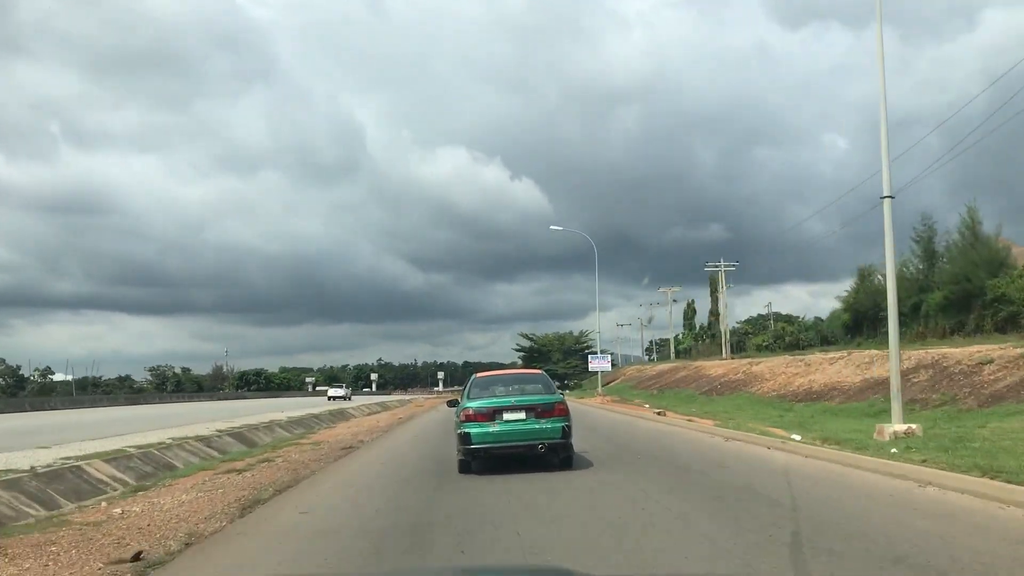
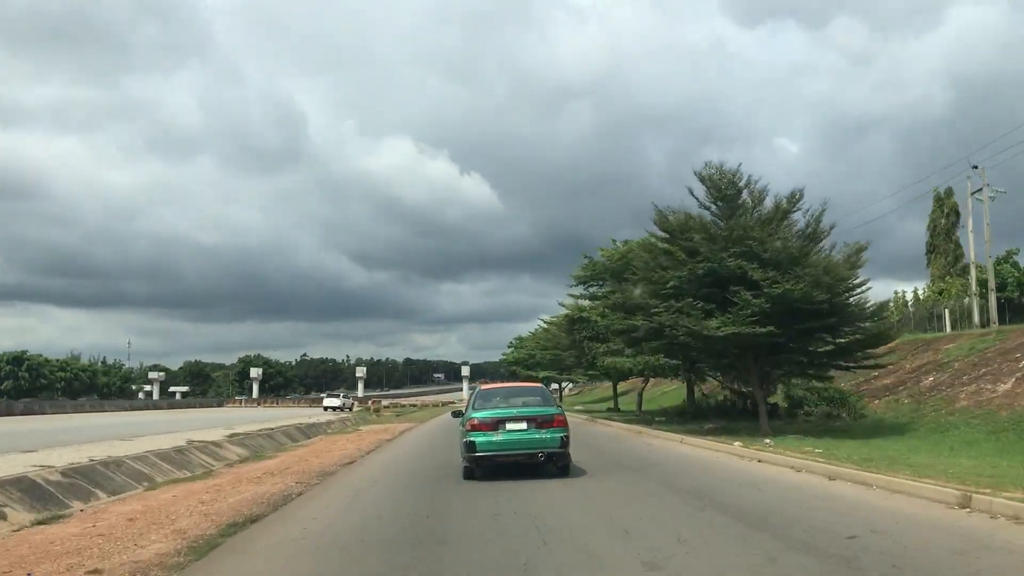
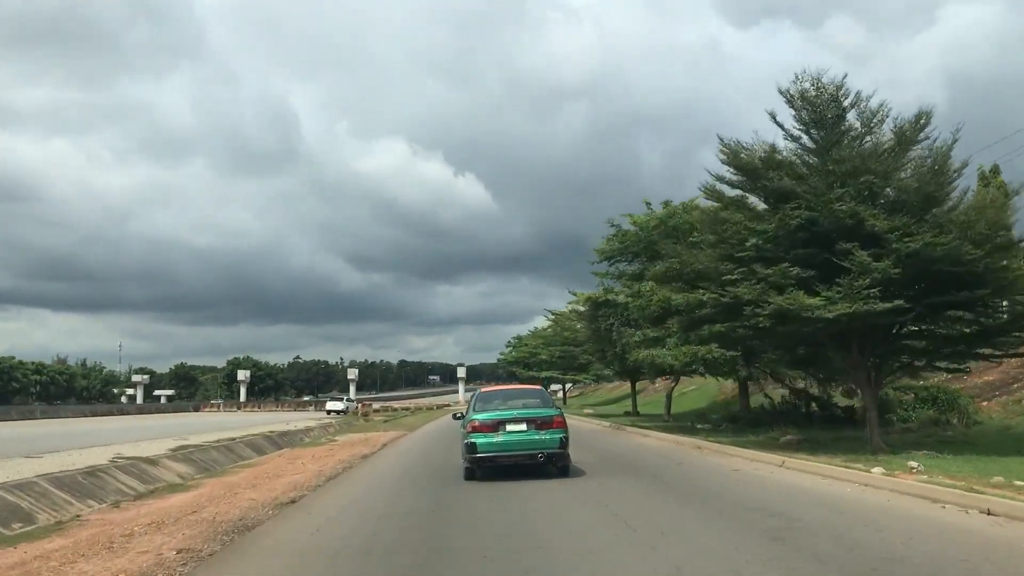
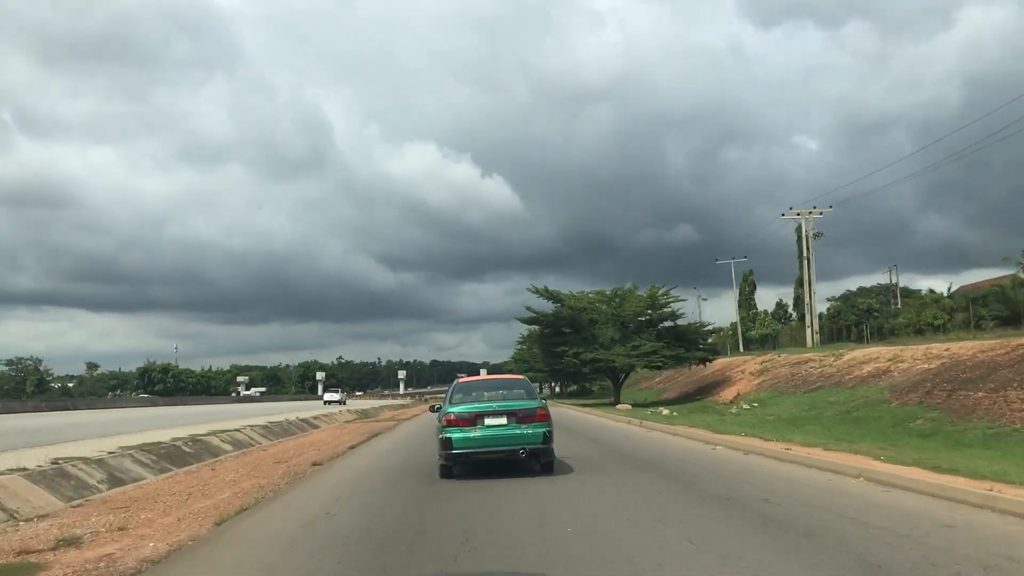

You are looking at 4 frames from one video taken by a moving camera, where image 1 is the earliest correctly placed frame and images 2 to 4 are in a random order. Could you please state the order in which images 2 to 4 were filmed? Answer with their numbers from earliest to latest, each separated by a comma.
4, 2, 3
